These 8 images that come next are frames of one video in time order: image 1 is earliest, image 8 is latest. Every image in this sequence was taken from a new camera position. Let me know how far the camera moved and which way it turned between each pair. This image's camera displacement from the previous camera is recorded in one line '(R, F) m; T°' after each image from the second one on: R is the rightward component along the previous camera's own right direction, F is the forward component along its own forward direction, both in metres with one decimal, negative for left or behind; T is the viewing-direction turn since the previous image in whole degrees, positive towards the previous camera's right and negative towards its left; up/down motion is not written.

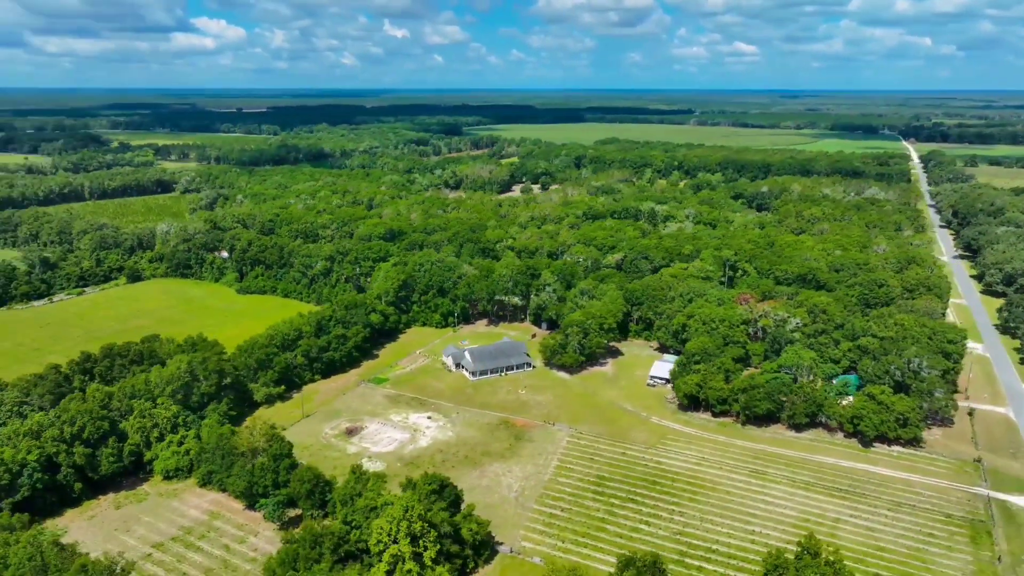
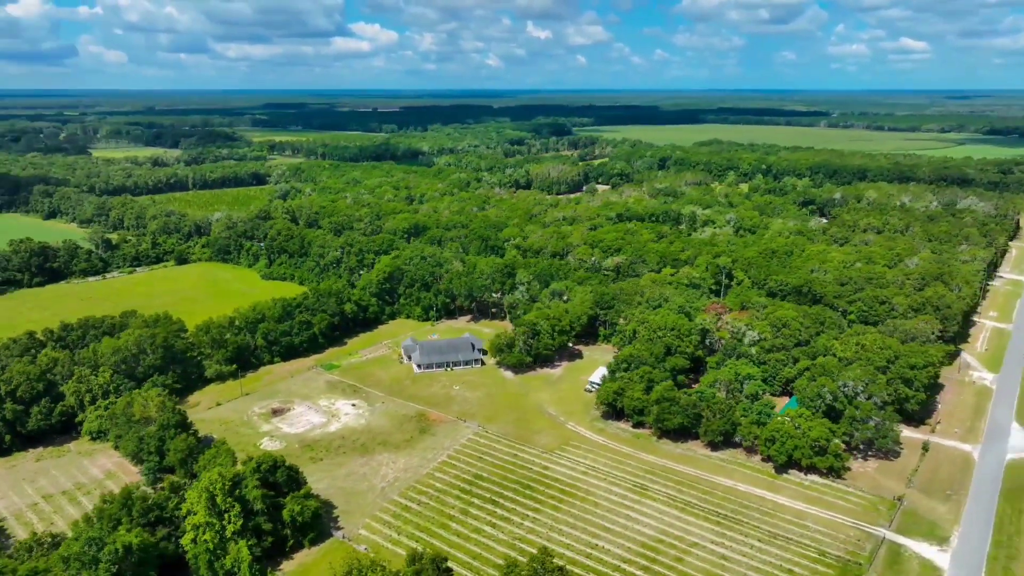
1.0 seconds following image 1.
(+13.7, +1.1) m; -10°
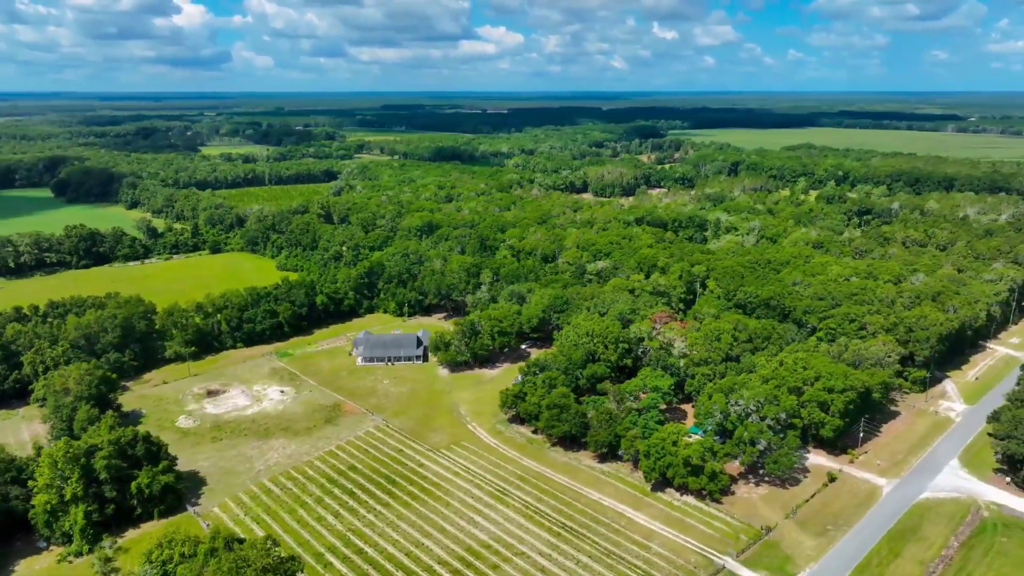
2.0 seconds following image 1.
(+13.2, +1.0) m; -9°
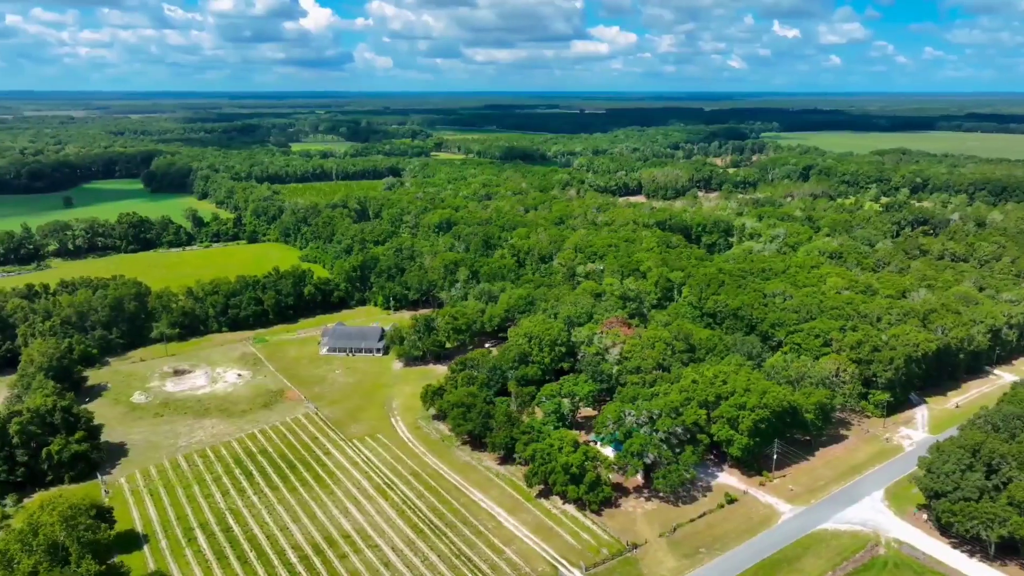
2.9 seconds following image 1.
(+11.2, +0.9) m; -8°
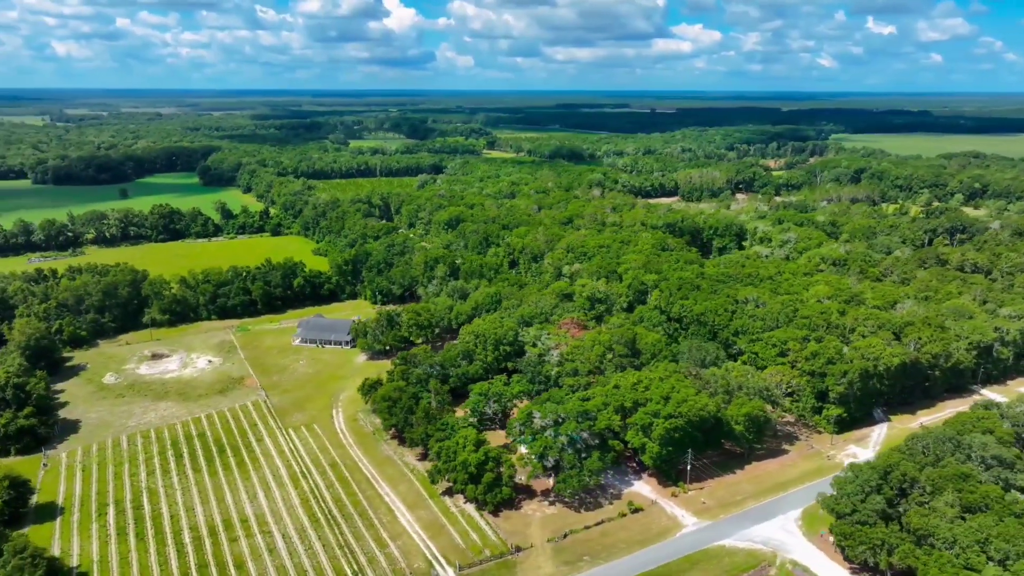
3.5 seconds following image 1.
(+8.5, +0.5) m; -6°
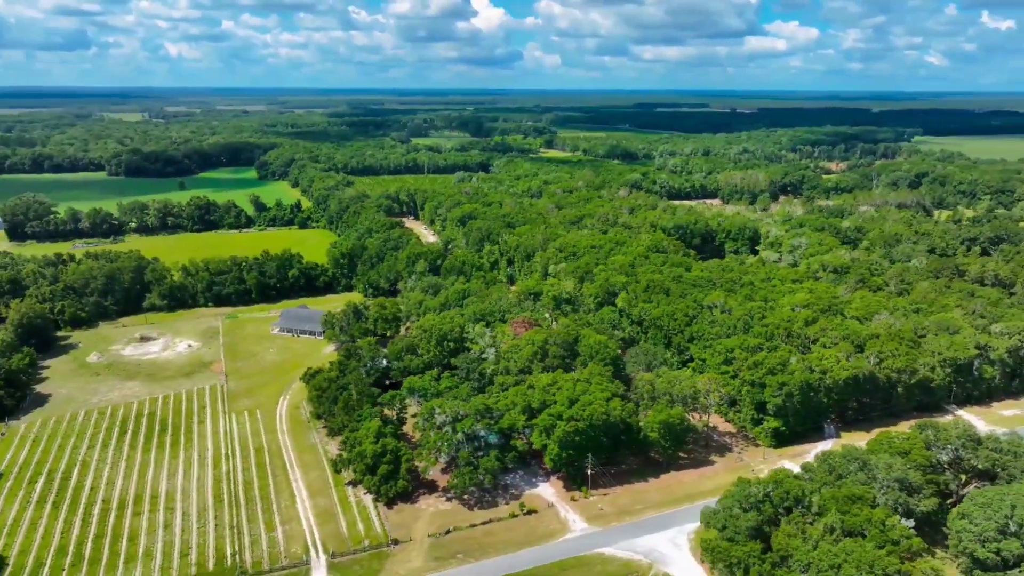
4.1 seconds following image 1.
(+9.0, +0.5) m; -6°
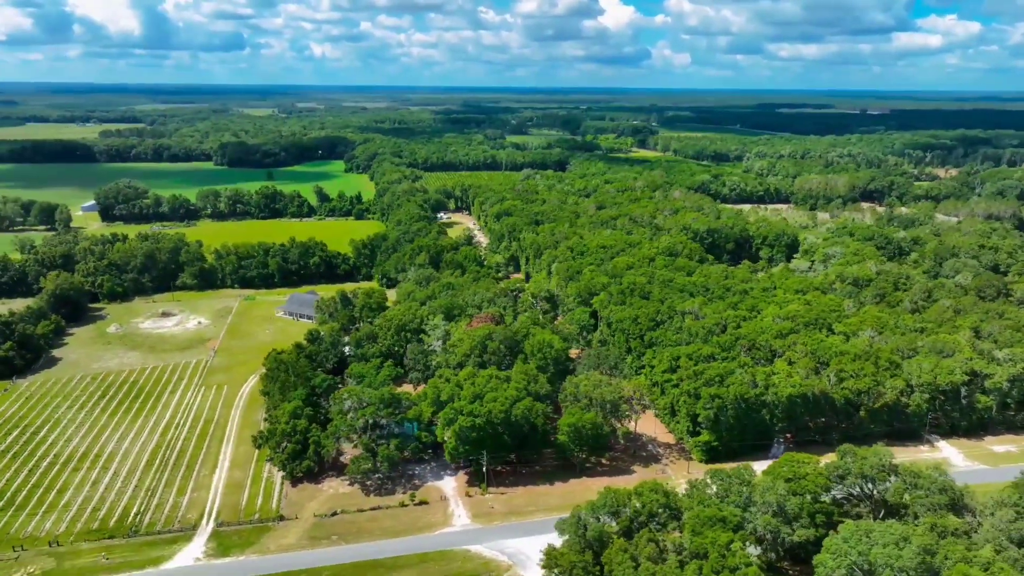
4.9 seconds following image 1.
(+10.7, +0.9) m; -9°
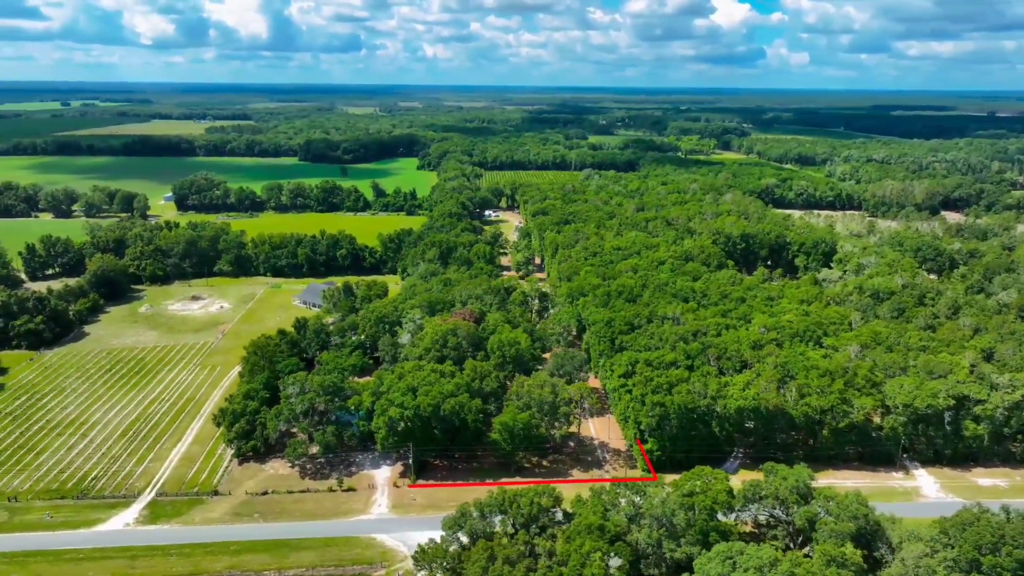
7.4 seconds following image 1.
(+8.4, +0.6) m; -8°
